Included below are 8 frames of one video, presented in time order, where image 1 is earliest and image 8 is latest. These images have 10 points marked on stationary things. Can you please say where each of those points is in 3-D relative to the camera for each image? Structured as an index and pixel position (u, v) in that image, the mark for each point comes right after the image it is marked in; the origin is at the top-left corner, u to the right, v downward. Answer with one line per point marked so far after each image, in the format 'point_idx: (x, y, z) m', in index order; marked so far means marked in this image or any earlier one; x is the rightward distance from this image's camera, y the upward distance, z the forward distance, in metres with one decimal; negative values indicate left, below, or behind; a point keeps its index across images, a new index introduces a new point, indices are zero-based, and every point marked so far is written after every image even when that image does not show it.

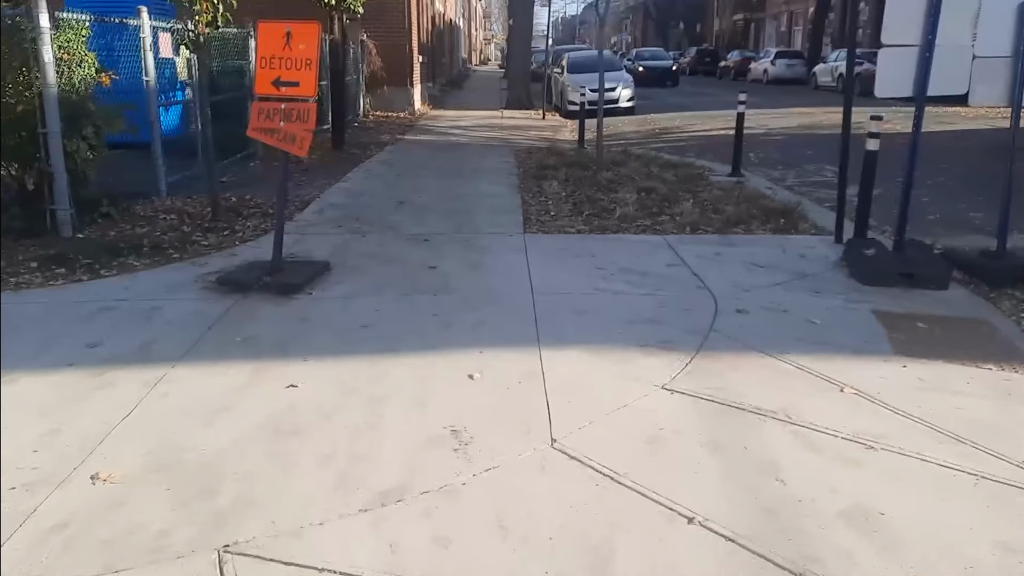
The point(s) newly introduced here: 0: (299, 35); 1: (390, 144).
0: (-1.8, +2.1, +5.8) m
1: (-2.6, +3.1, +15.1) m
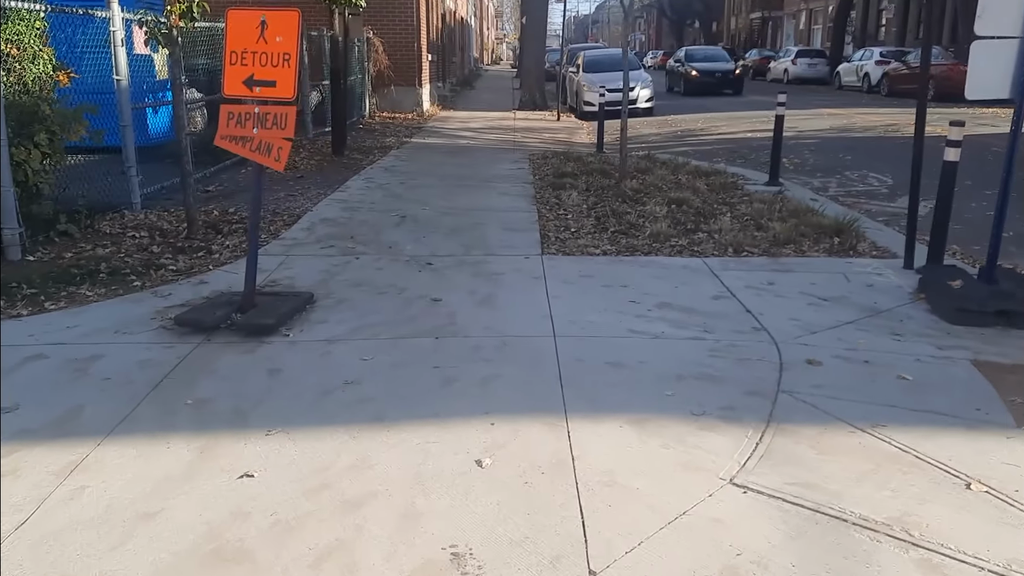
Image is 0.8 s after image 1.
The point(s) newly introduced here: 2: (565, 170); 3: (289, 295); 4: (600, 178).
0: (-1.6, +1.8, +4.9) m
1: (-2.3, +2.8, +14.1) m
2: (+0.8, +1.8, +10.9) m
3: (-1.7, -0.1, +5.3) m
4: (+1.3, +1.6, +10.5) m
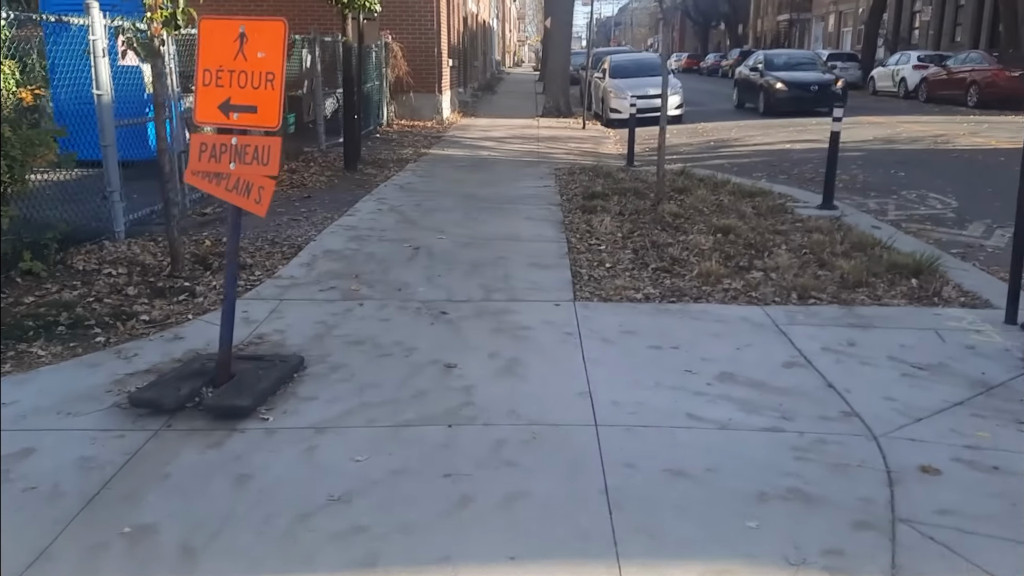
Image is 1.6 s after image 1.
0: (-1.4, +1.4, +4.0) m
1: (-1.9, +2.4, +13.3) m
2: (+1.2, +1.4, +10.0) m
3: (-1.5, -0.5, +4.4) m
4: (+1.7, +1.2, +9.5) m
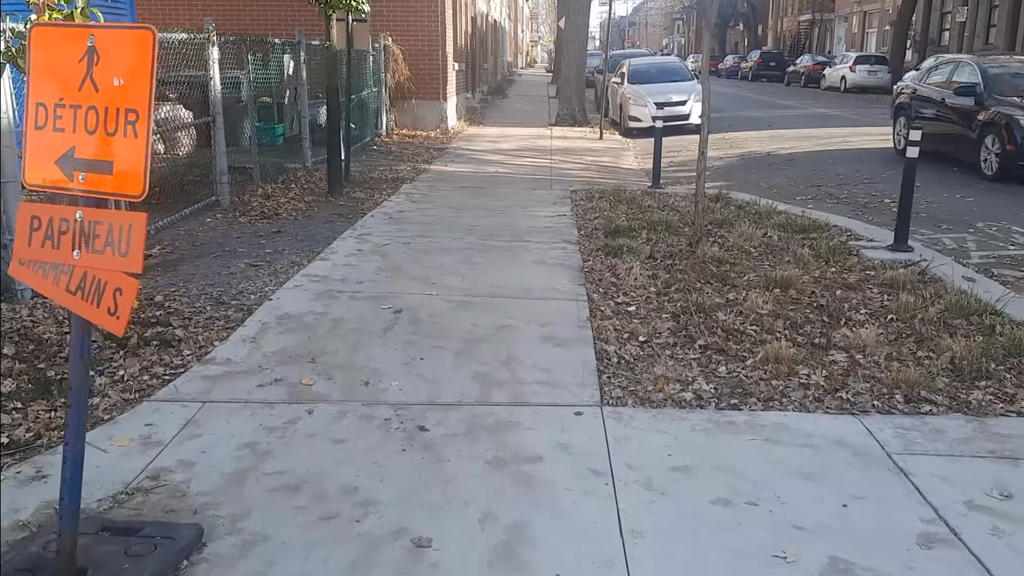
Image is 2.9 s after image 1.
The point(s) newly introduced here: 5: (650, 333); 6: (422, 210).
0: (-1.4, +0.8, +2.5) m
1: (-1.7, +1.8, +11.8) m
2: (+1.3, +0.8, +8.5) m
3: (-1.5, -1.0, +2.9) m
4: (+1.8, +0.6, +8.0) m
5: (+1.0, -0.4, +5.4) m
6: (-1.2, +1.0, +9.4) m
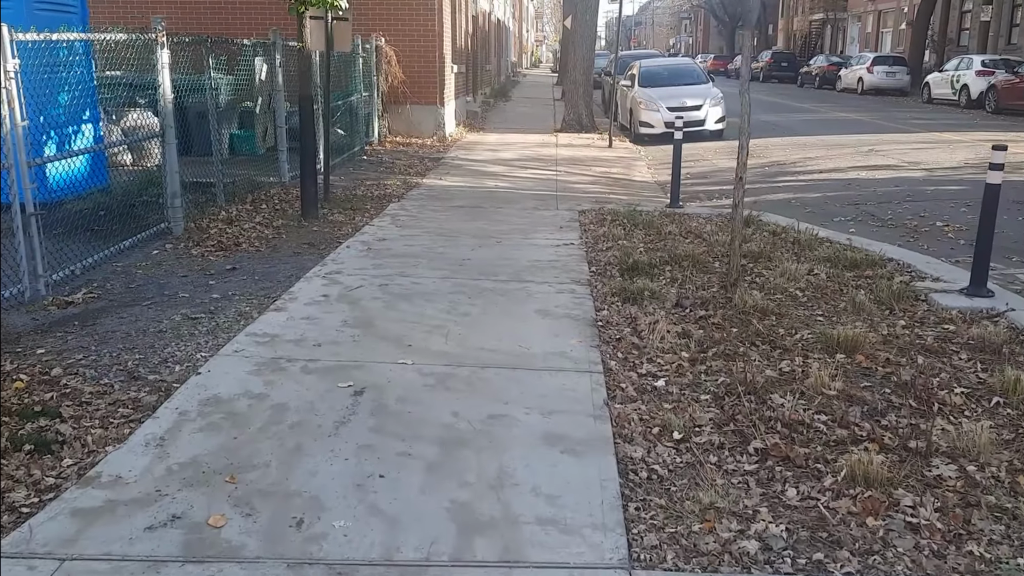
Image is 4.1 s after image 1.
0: (-1.5, +0.4, +1.3) m
1: (-1.7, +1.4, +10.6) m
2: (+1.3, +0.3, +7.2) m
3: (-1.5, -1.5, +1.7) m
4: (+1.7, +0.1, +6.7) m
5: (+1.0, -0.8, +4.1) m
6: (-1.2, +0.6, +8.1) m
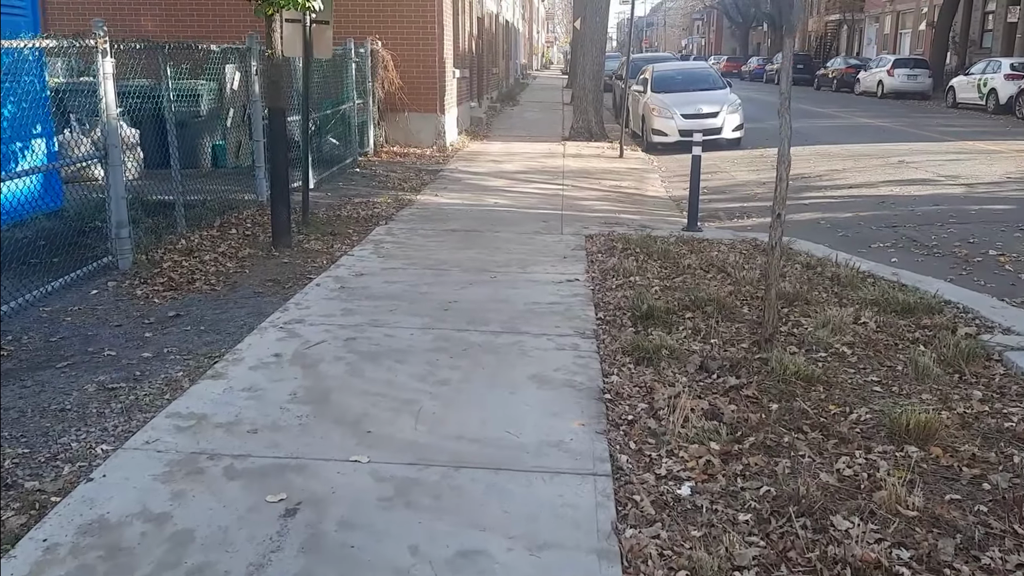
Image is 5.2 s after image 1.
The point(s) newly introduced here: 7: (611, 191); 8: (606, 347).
0: (-1.6, 0.0, +0.2) m
1: (-1.7, +0.9, +9.6) m
2: (+1.2, -0.1, +6.1) m
3: (-1.7, -1.9, +0.6) m
4: (+1.7, -0.3, +5.6) m
5: (+0.9, -1.2, +3.0) m
6: (-1.2, +0.2, +7.1) m
7: (+1.8, +1.7, +12.5) m
8: (+0.7, -0.4, +5.4) m
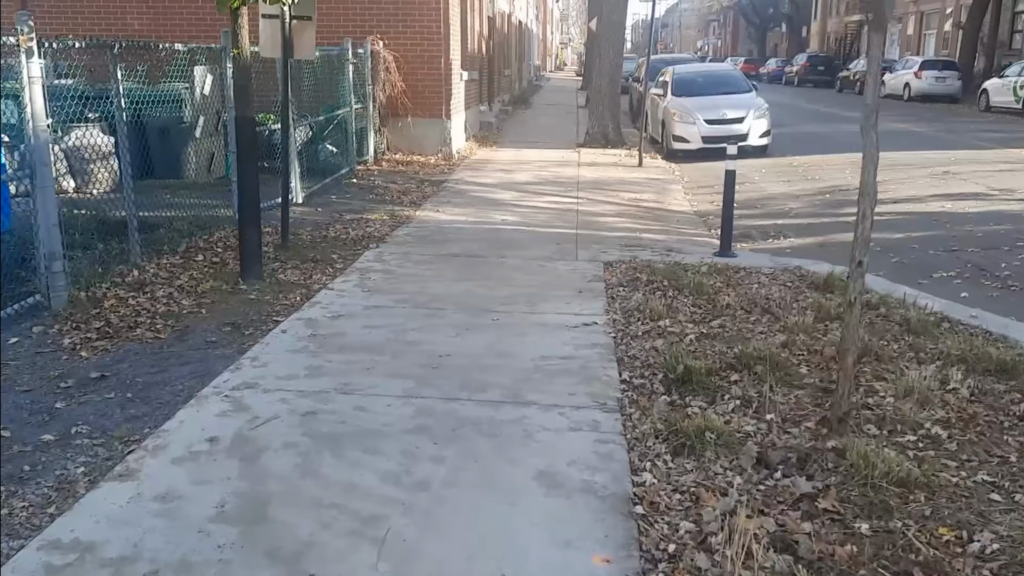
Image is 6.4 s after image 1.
0: (-1.7, -0.4, -0.9) m
1: (-1.6, +0.6, +8.5) m
2: (+1.3, -0.5, +5.0) m
3: (-1.7, -2.3, -0.5) m
4: (+1.7, -0.7, +4.5) m
5: (+0.9, -1.6, +1.9) m
6: (-1.2, -0.2, +6.0) m
7: (+1.9, +1.3, +11.4) m
8: (+0.7, -0.8, +4.2) m
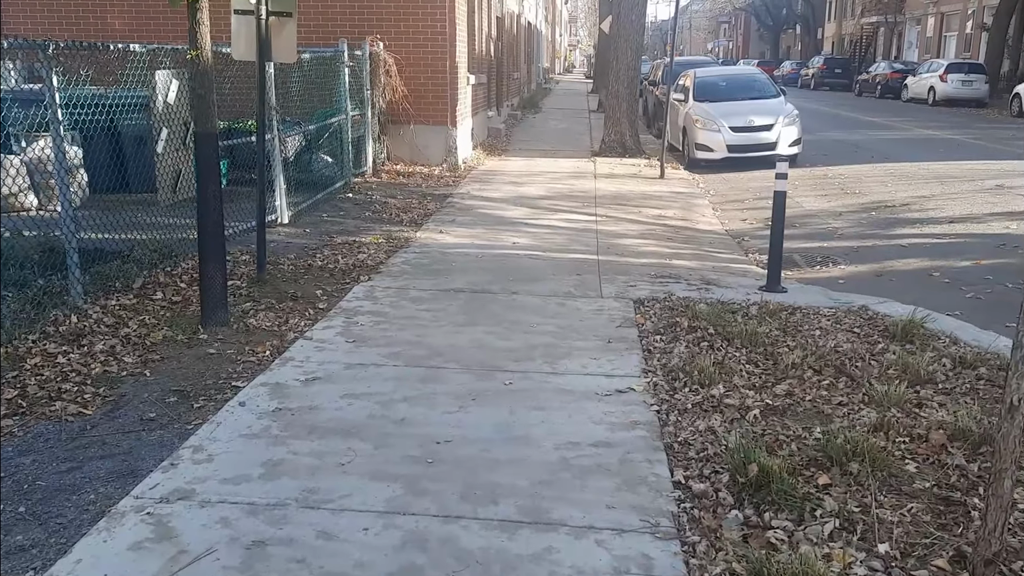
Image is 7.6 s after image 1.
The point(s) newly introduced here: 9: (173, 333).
0: (-1.6, -0.8, -2.0) m
1: (-1.5, +0.2, +7.3) m
2: (+1.4, -0.9, +3.8) m
3: (-1.7, -2.6, -1.6) m
4: (+1.8, -1.1, +3.3) m
5: (+1.0, -2.0, +0.7) m
6: (-1.1, -0.6, +4.9) m
7: (+2.1, +0.9, +10.2) m
8: (+0.8, -1.2, +3.1) m
9: (-2.6, -0.3, +5.4) m
